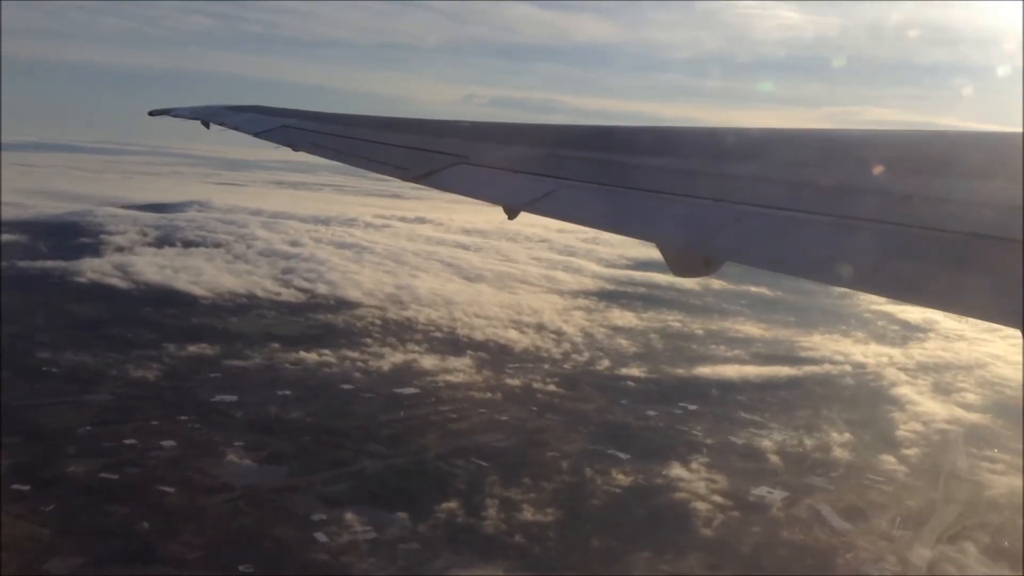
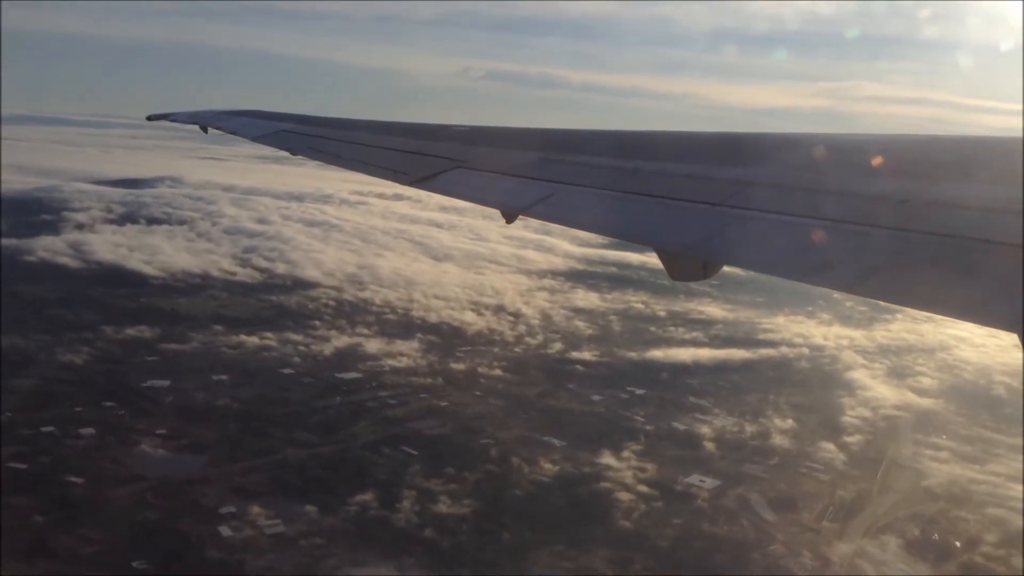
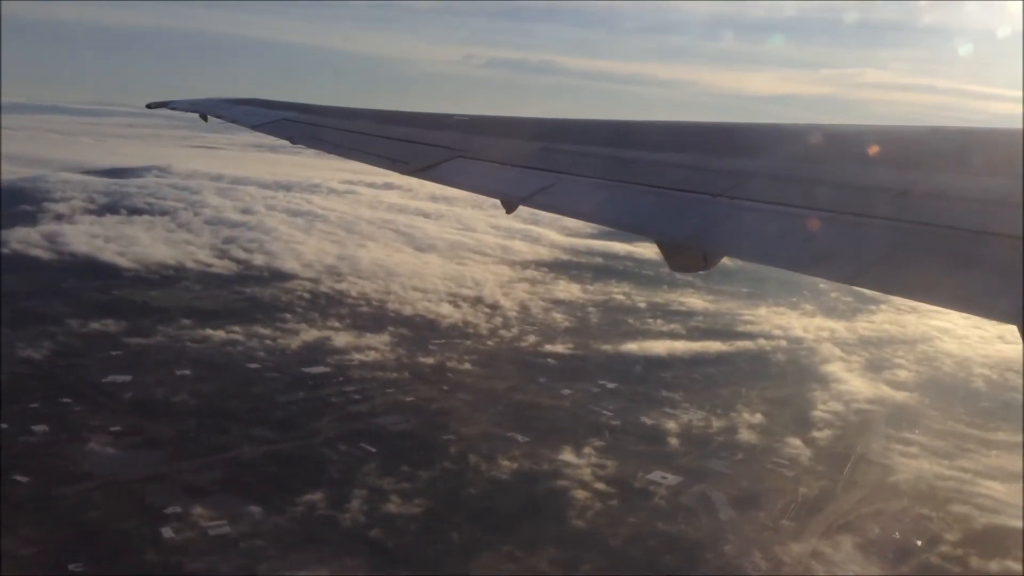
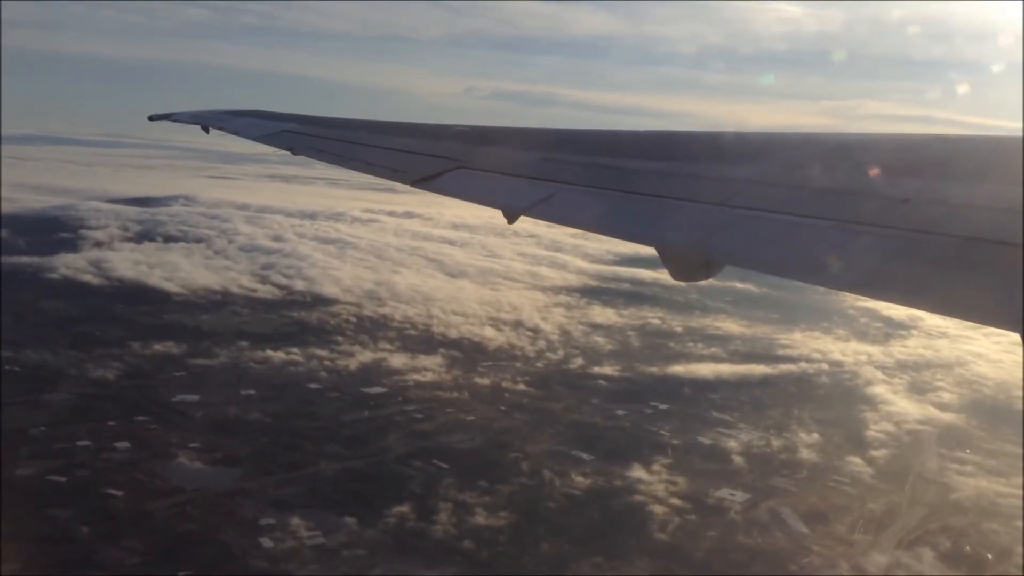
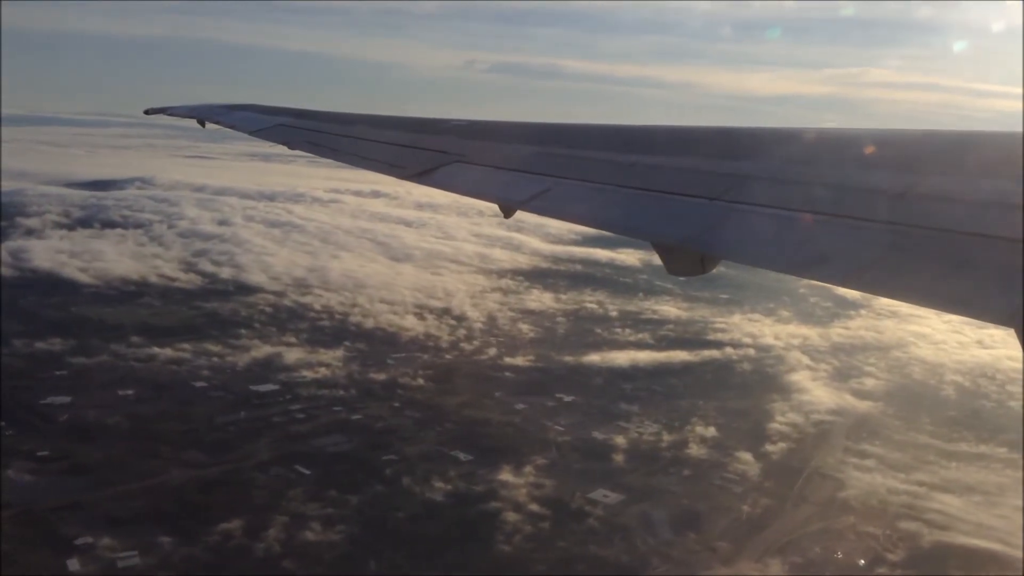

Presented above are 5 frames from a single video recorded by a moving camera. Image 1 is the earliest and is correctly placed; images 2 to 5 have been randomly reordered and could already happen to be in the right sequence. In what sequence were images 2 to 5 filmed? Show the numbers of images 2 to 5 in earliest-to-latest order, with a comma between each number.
4, 2, 3, 5
